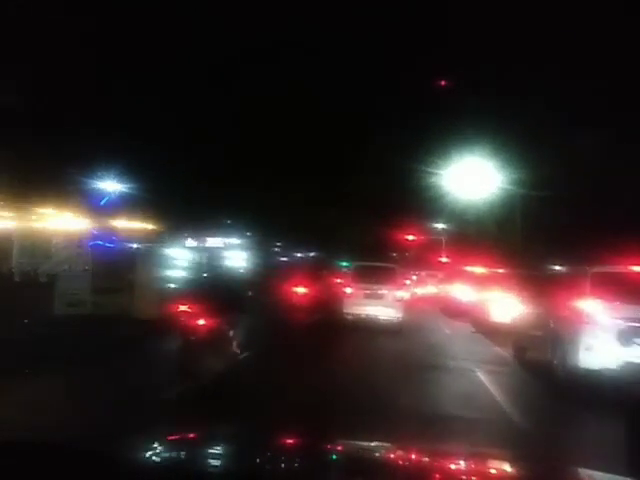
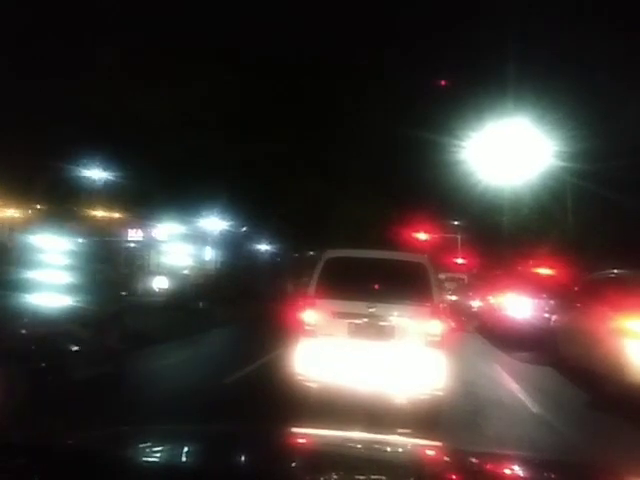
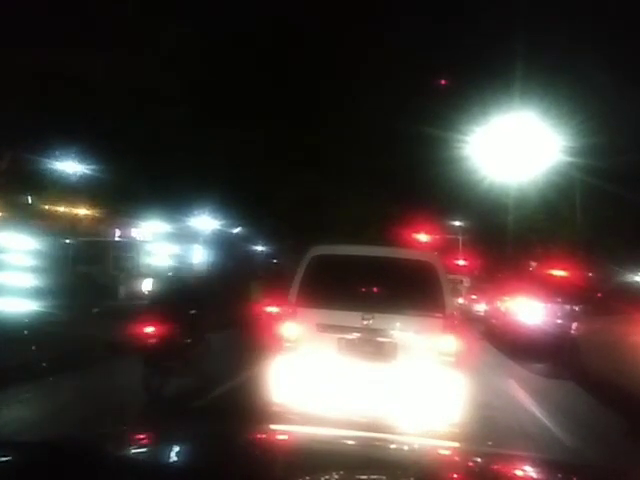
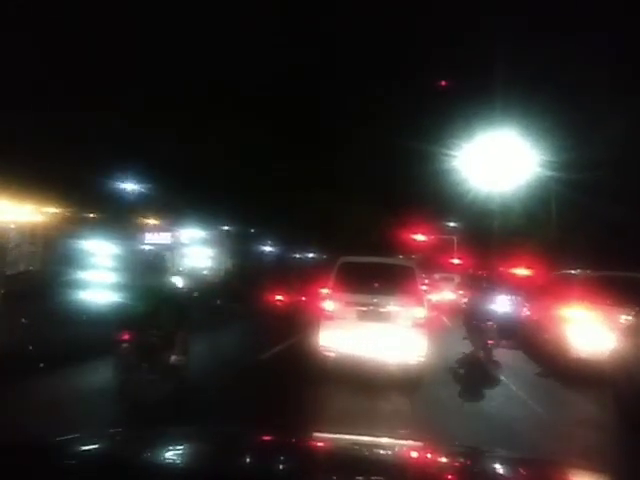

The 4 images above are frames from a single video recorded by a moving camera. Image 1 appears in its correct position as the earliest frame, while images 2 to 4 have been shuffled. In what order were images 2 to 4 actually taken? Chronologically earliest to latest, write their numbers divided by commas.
4, 2, 3
